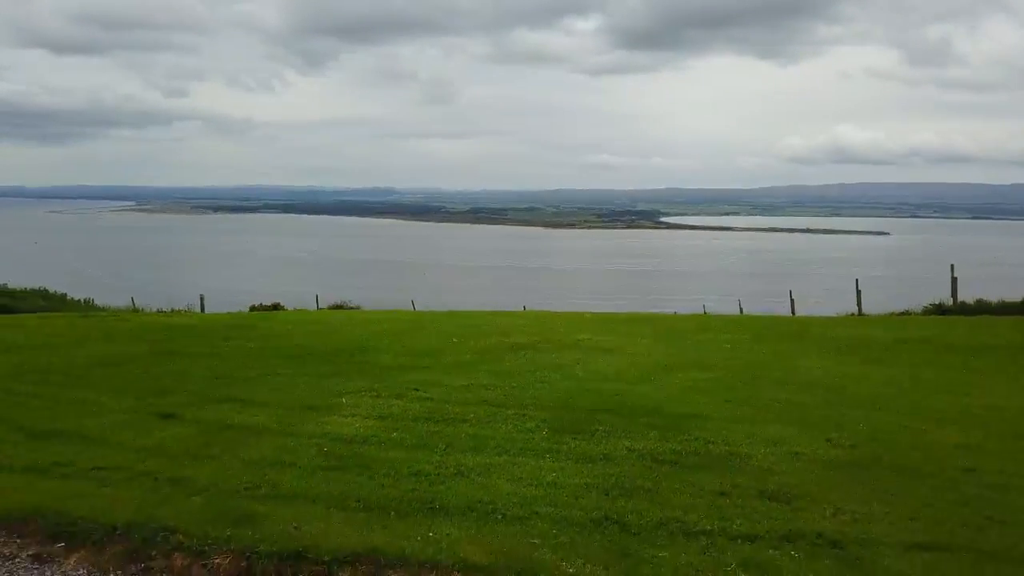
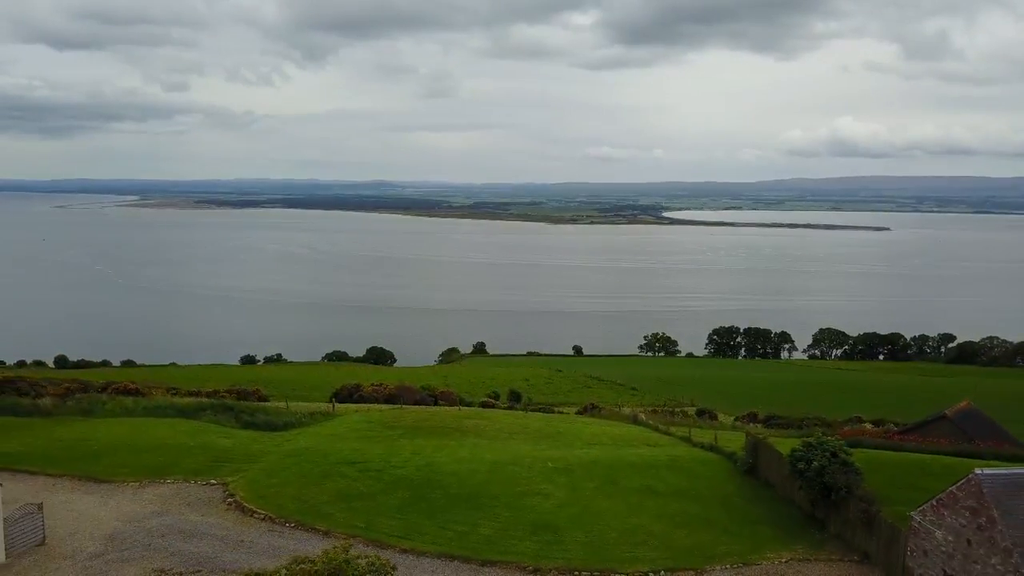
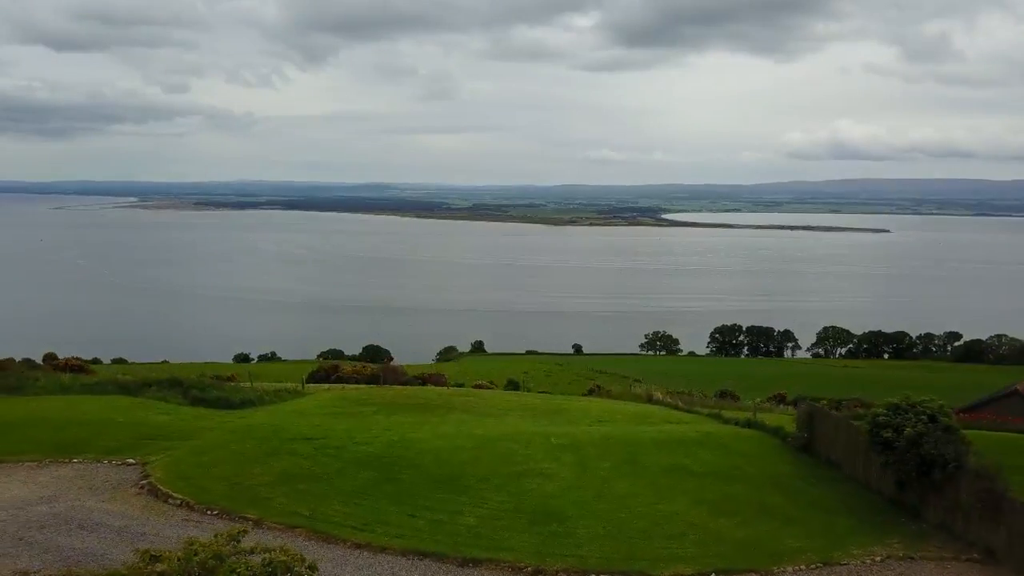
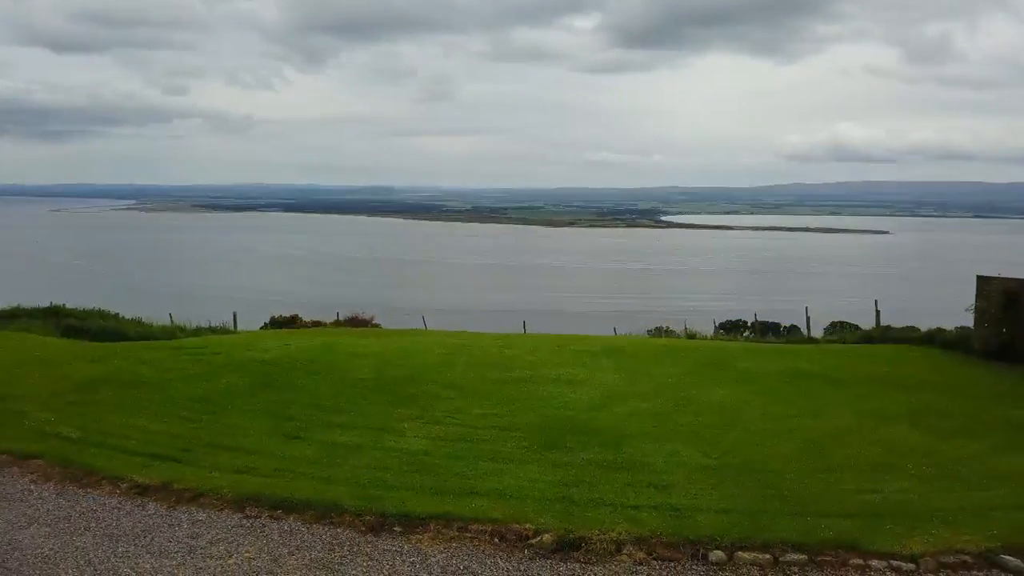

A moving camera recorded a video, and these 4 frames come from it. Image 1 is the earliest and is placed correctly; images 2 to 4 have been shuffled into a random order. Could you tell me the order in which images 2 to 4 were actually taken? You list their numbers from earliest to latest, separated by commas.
4, 3, 2
